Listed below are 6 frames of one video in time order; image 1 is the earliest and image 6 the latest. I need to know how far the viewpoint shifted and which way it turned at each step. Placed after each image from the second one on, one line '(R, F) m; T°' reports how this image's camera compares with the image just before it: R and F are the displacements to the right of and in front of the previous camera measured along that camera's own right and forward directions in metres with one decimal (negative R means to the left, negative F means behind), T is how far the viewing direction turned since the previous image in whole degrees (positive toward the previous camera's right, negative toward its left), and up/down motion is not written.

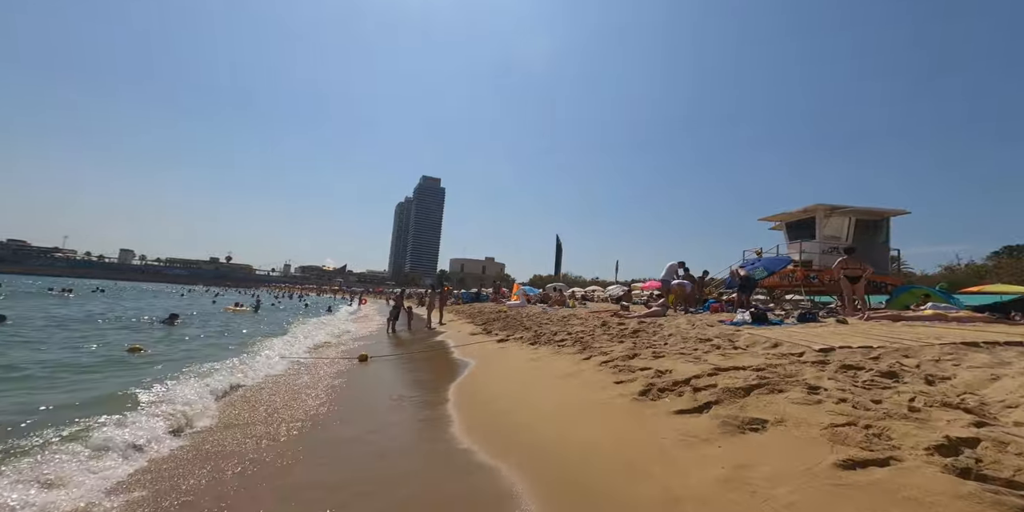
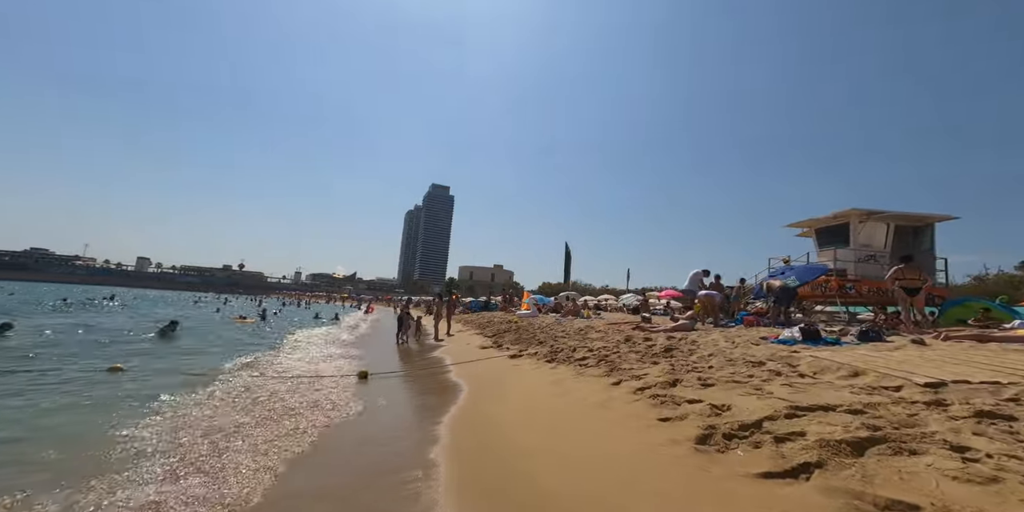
(-0.1, +0.8) m; -1°
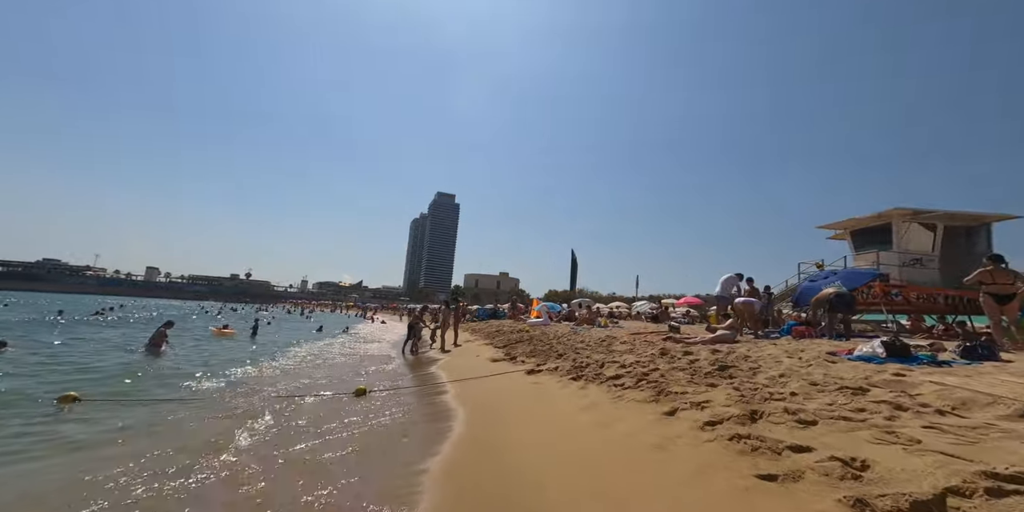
(-0.2, +1.1) m; -1°
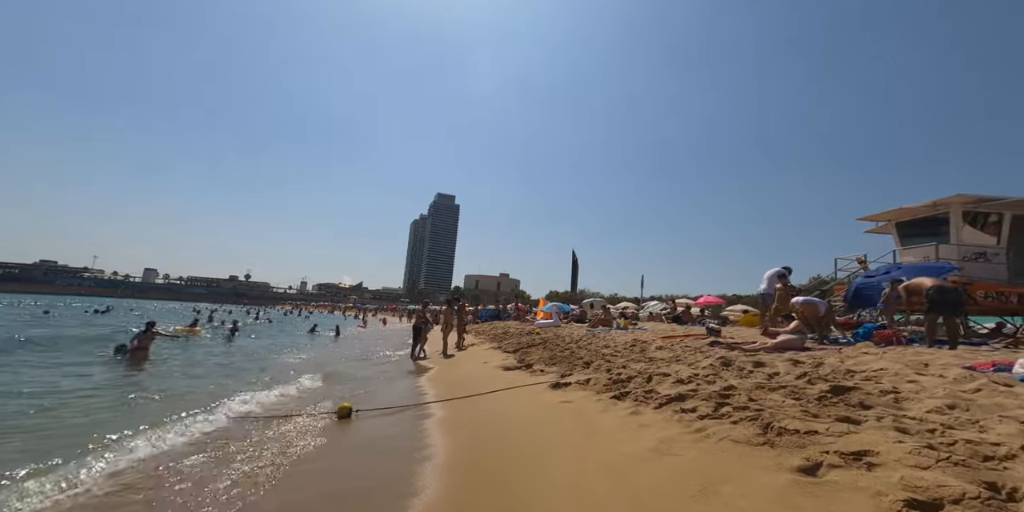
(-0.3, +1.6) m; 0°
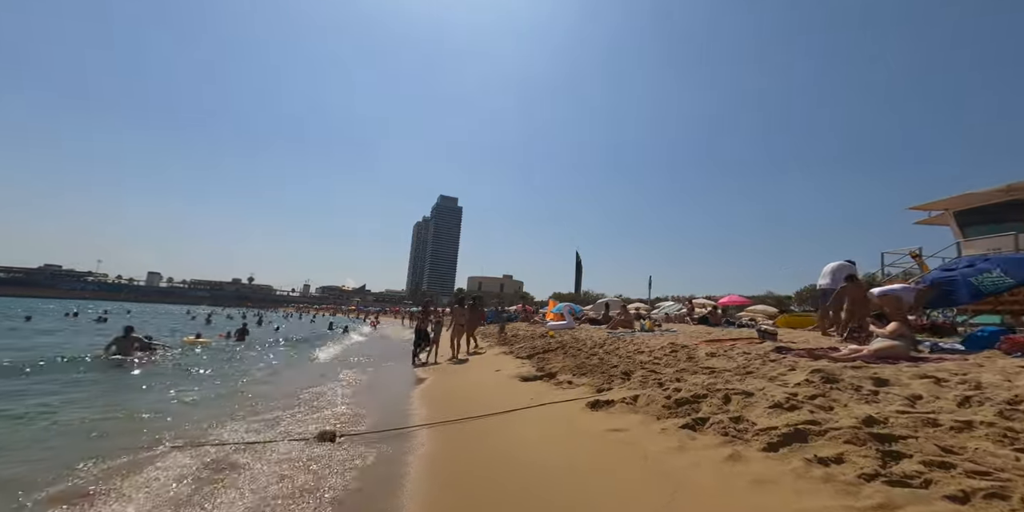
(-0.3, +1.5) m; 0°
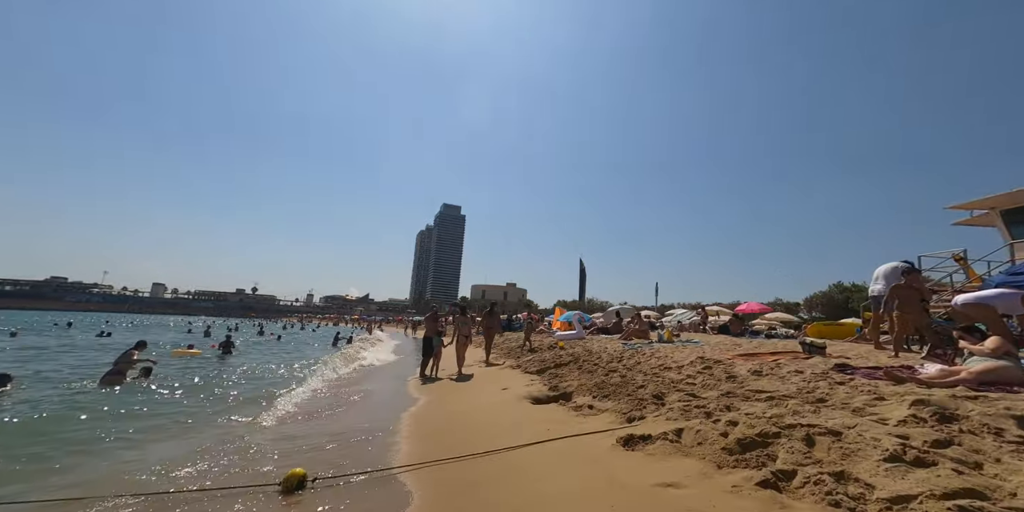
(-0.1, +1.1) m; 0°
